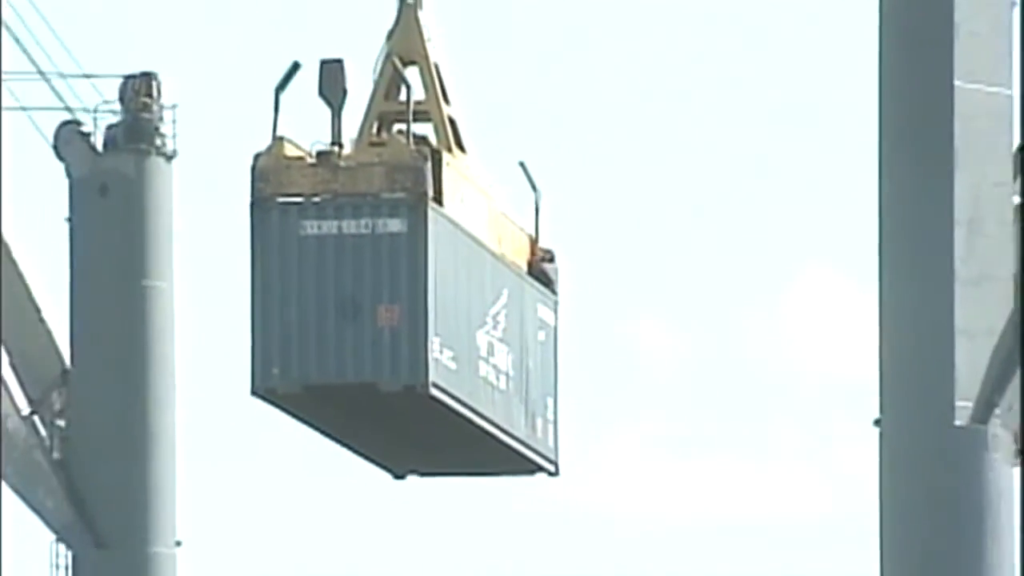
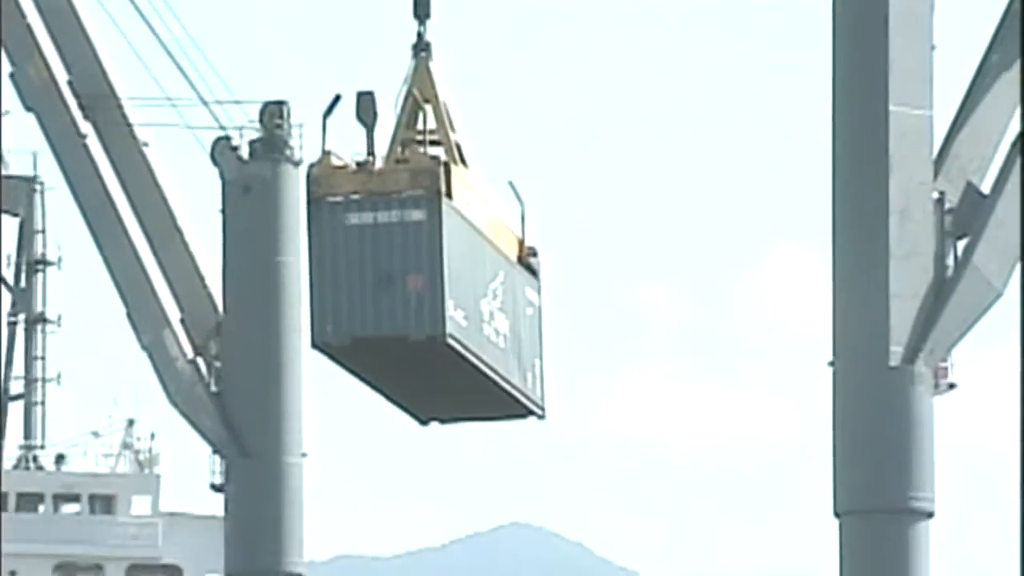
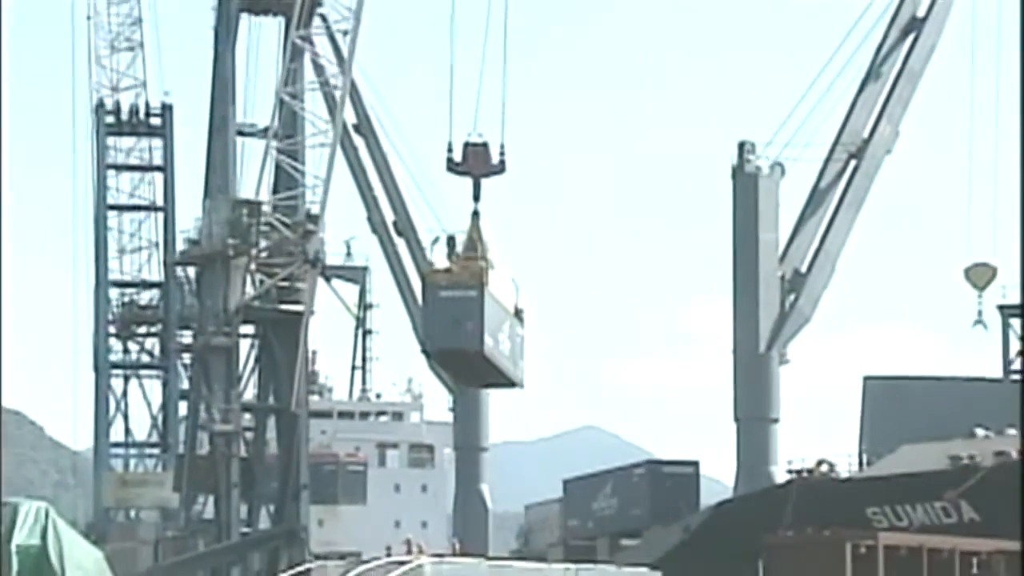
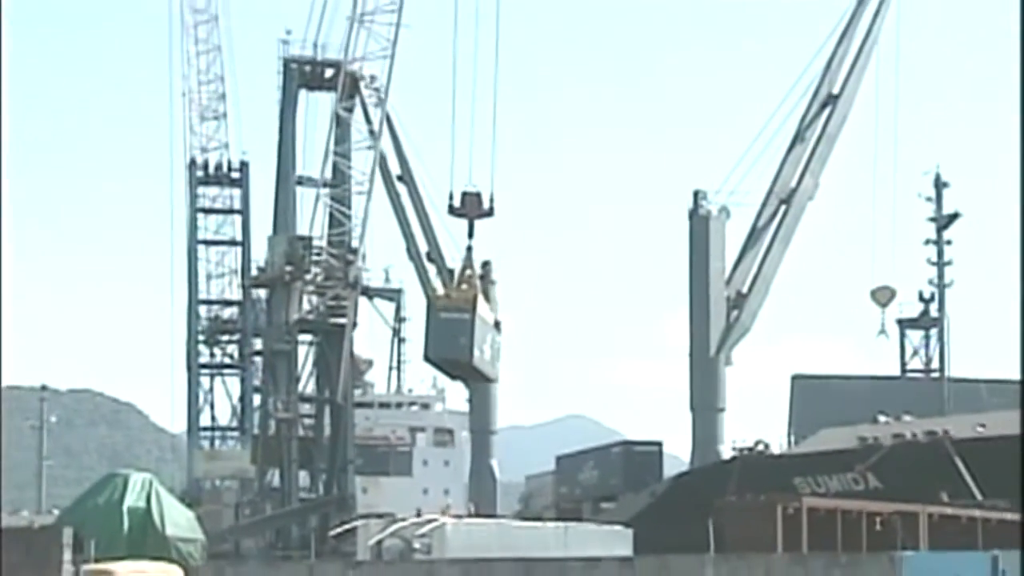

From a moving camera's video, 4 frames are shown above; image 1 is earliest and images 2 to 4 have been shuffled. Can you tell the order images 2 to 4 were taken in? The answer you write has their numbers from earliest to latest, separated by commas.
2, 3, 4
